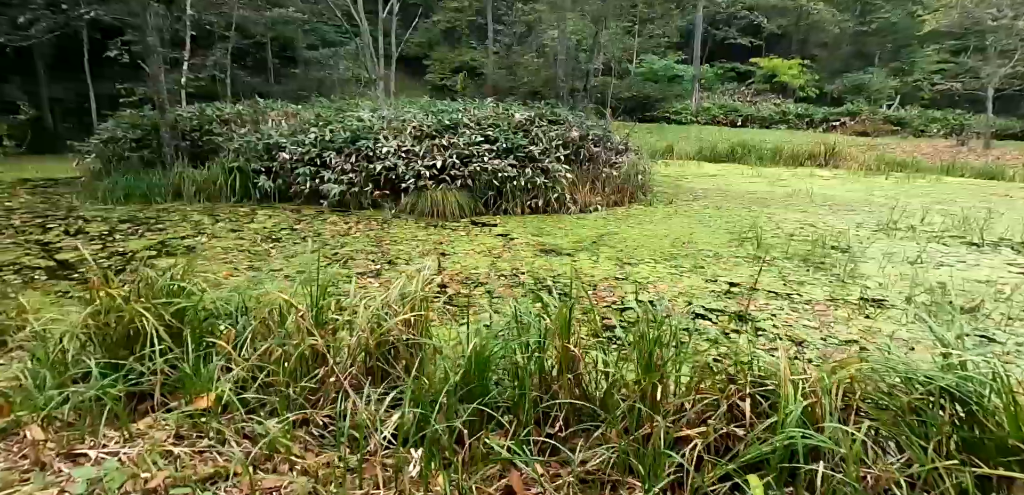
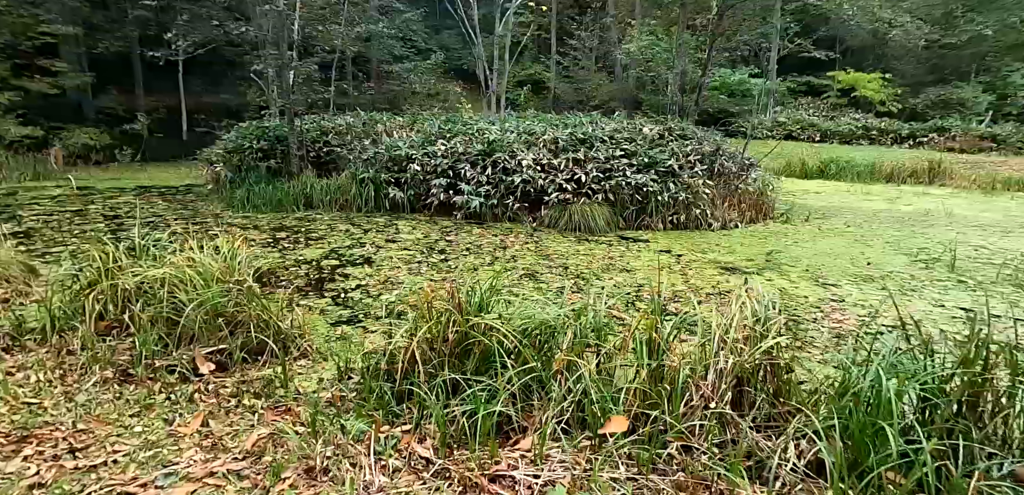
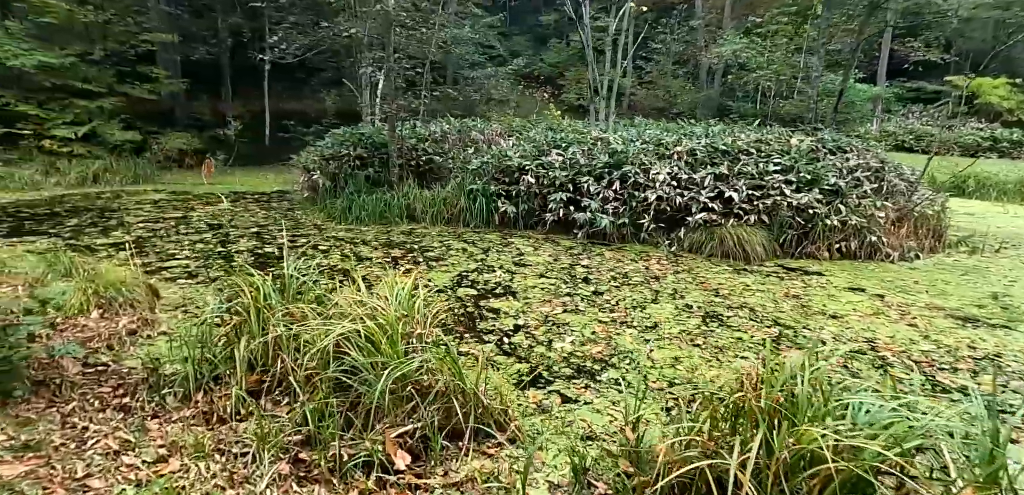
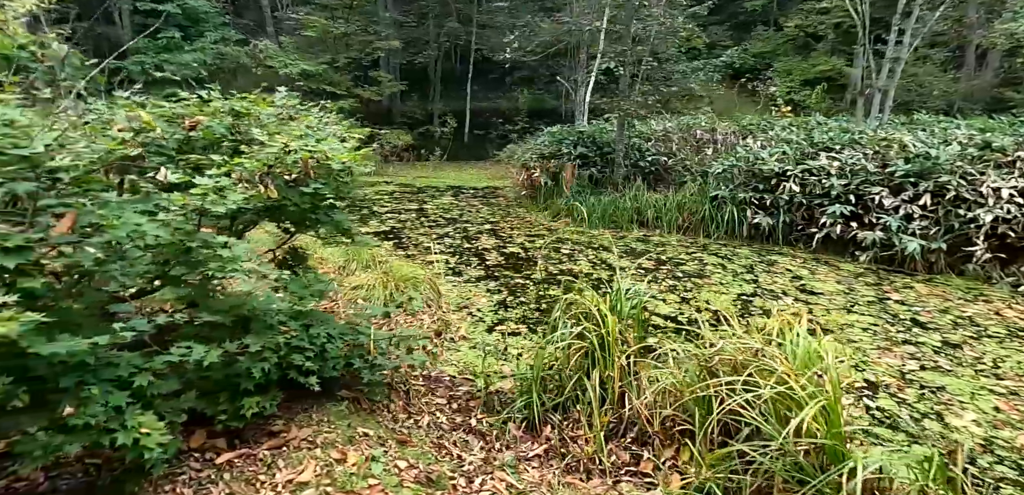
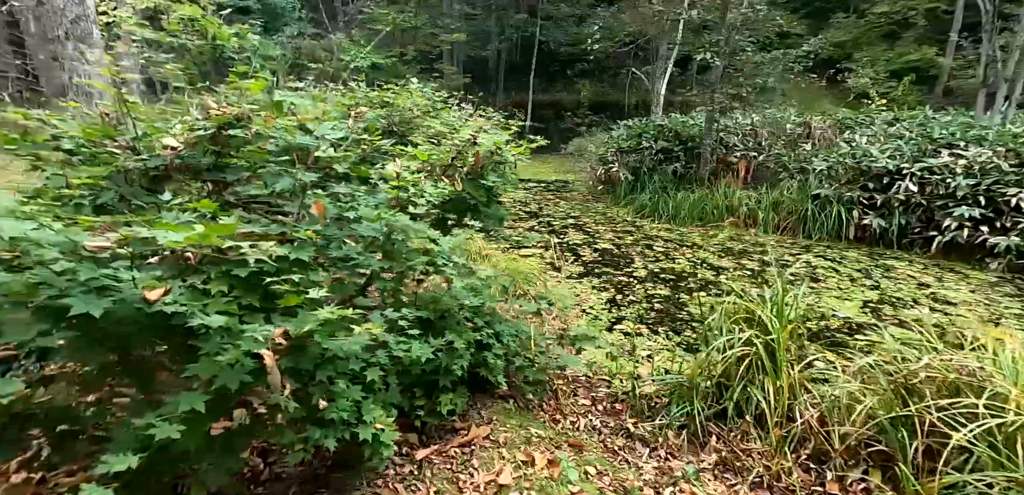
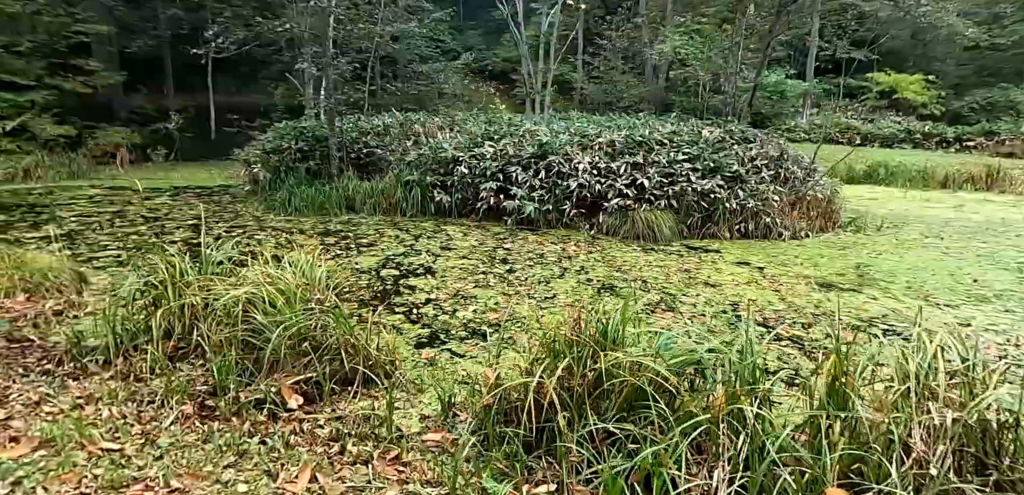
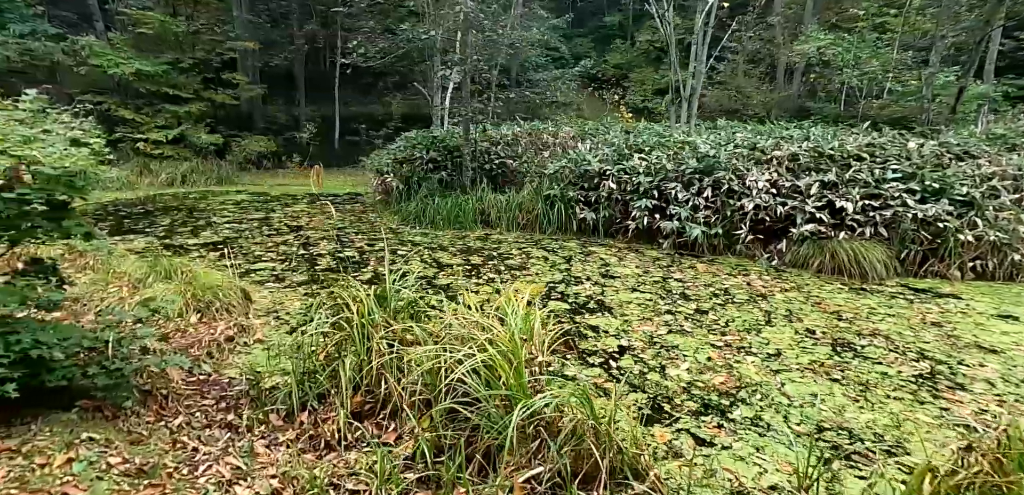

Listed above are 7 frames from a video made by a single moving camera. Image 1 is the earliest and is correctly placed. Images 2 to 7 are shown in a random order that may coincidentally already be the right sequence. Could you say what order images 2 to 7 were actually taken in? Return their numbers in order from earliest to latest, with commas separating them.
2, 6, 3, 7, 4, 5
